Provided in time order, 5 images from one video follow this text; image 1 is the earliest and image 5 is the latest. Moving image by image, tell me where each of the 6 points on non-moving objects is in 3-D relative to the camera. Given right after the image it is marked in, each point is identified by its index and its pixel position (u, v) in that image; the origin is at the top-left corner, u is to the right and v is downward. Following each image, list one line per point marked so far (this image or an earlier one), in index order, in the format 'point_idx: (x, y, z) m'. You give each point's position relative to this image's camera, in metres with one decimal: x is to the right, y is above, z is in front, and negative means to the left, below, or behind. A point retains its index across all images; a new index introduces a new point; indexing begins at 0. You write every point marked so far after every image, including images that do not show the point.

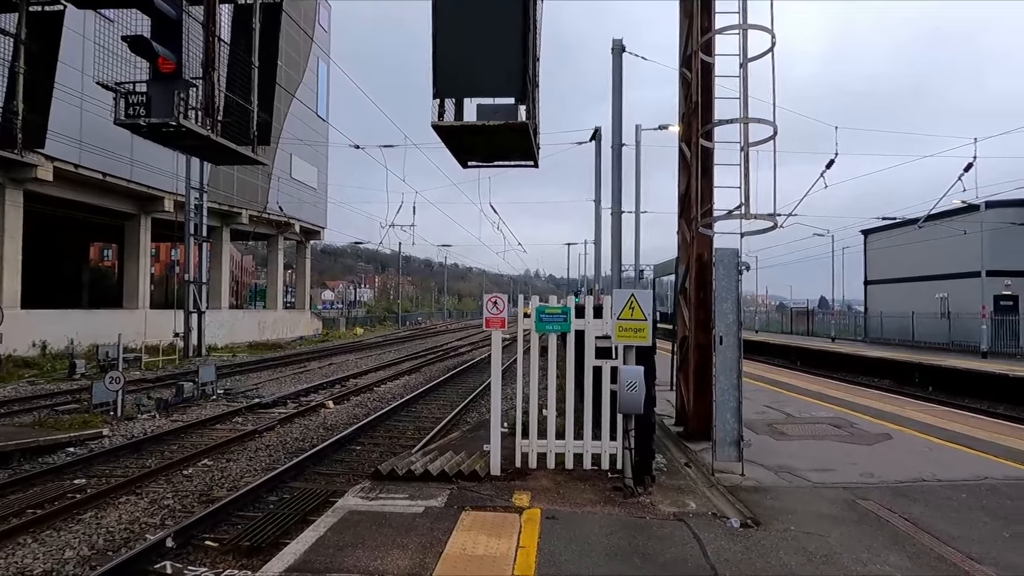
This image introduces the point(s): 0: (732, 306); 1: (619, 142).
0: (+2.5, -0.2, +7.5) m
1: (+3.2, +4.3, +19.9) m
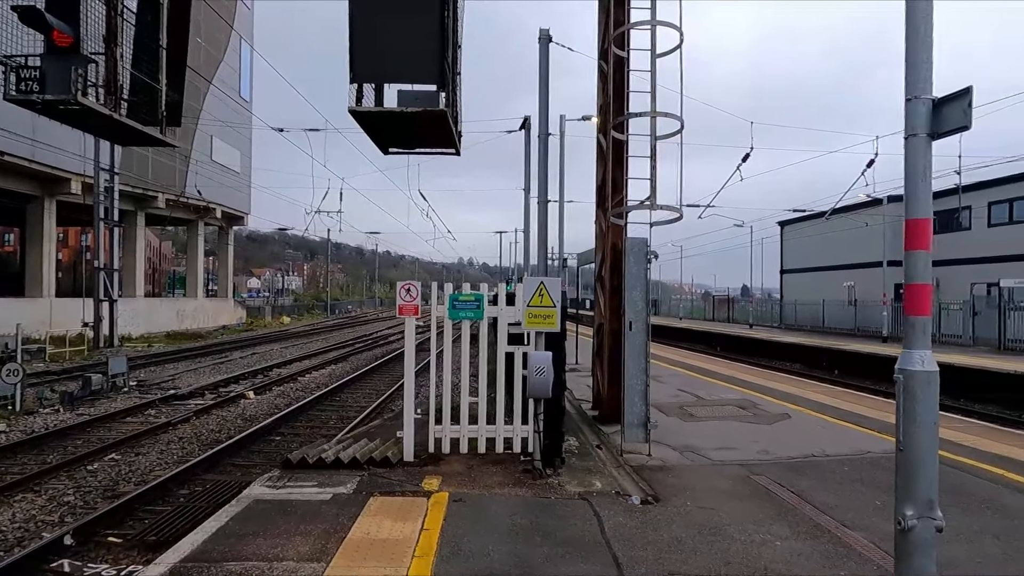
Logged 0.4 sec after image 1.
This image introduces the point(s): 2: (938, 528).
0: (+1.5, -0.1, +7.7) m
1: (+1.0, +4.7, +20.1) m
2: (+2.3, -1.3, +3.6) m
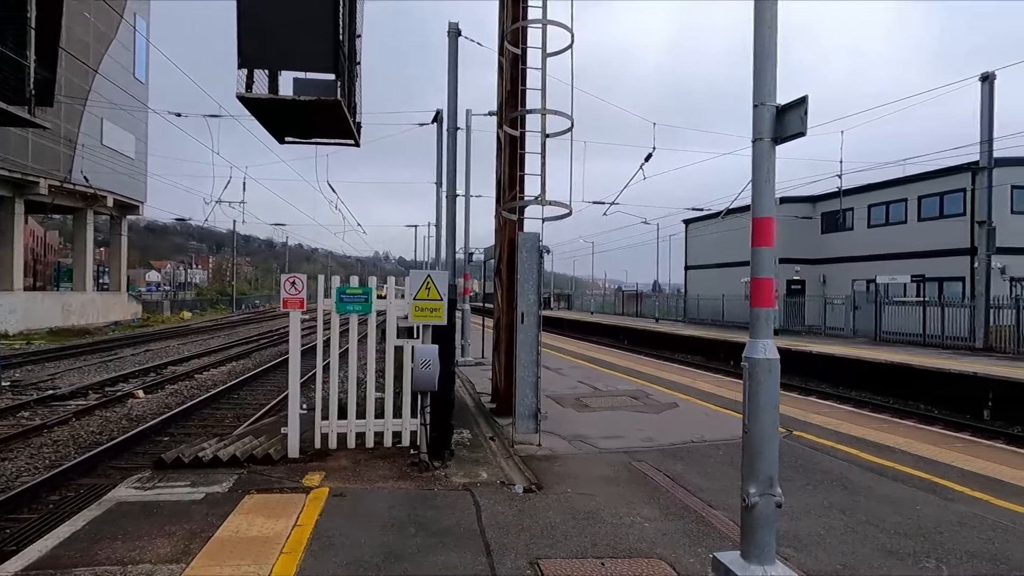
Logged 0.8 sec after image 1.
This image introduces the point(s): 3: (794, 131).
0: (+0.2, 0.0, +7.9) m
1: (-1.8, +4.9, +20.0) m
2: (+1.5, -1.3, +3.9) m
3: (+1.6, +0.9, +3.8) m
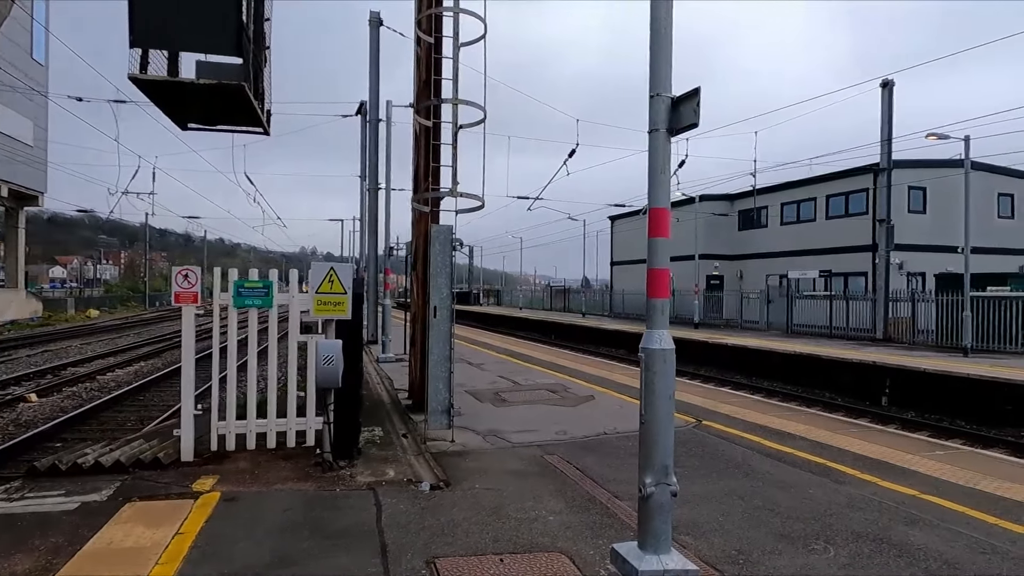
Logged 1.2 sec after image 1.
0: (-0.8, +0.1, +7.7) m
1: (-4.0, +5.0, +19.6) m
2: (+0.9, -1.2, +3.9) m
3: (+1.0, +1.0, +3.8) m
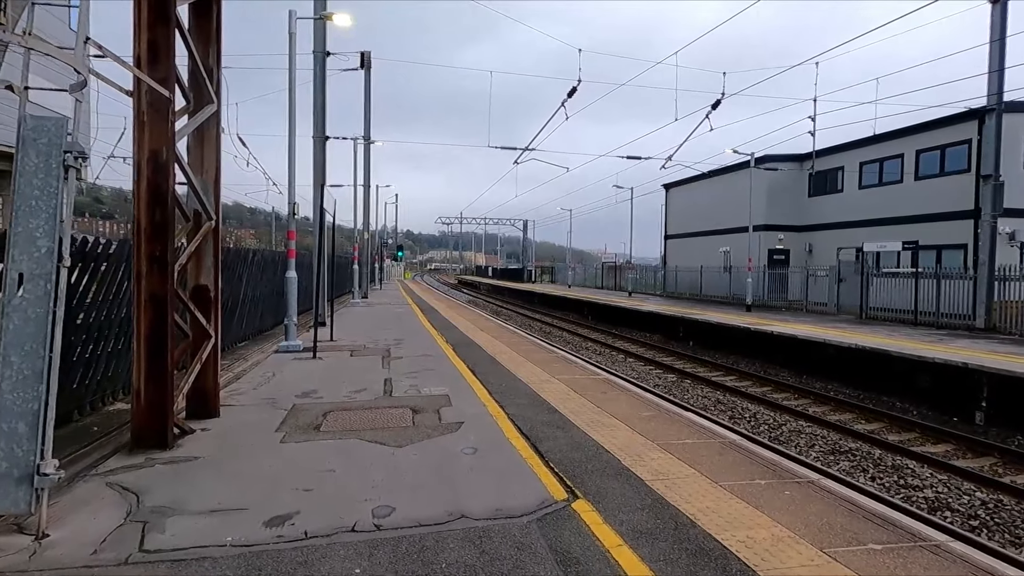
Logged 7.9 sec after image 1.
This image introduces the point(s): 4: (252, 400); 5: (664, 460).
0: (-2.8, +0.4, +4.0) m
1: (-4.6, +5.7, +16.0) m
2: (-1.6, -1.0, +0.1) m
3: (-1.5, +1.1, -0.1) m
4: (-3.0, -1.3, +7.7) m
5: (+1.3, -1.4, +5.4) m
